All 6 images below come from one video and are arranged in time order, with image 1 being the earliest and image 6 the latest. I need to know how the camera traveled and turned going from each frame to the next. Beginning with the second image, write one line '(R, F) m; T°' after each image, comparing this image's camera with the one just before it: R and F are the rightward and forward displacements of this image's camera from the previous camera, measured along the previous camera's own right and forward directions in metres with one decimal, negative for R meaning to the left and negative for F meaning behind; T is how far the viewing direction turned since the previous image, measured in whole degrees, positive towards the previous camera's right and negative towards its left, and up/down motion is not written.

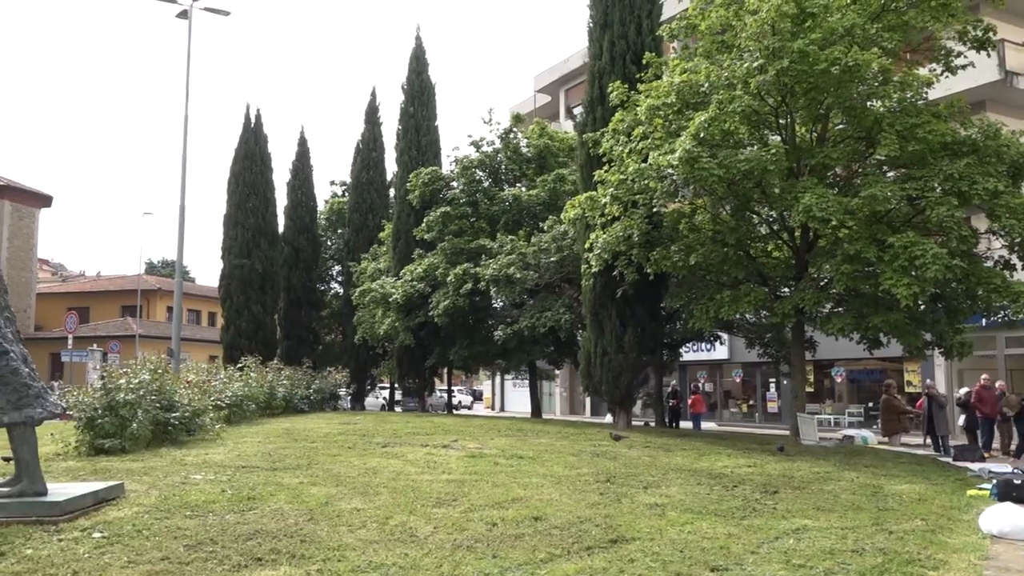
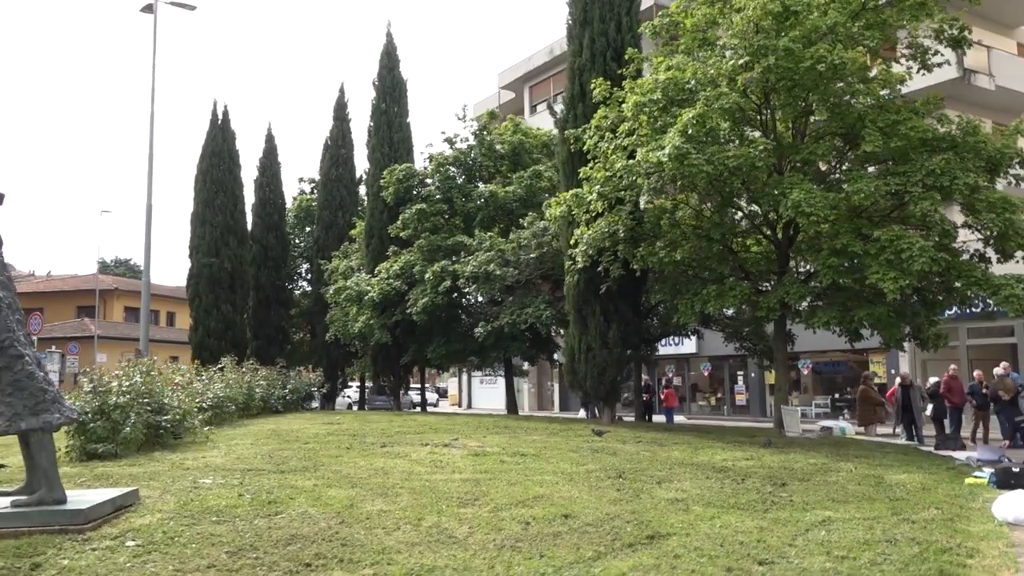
(-0.4, 0.0) m; +3°
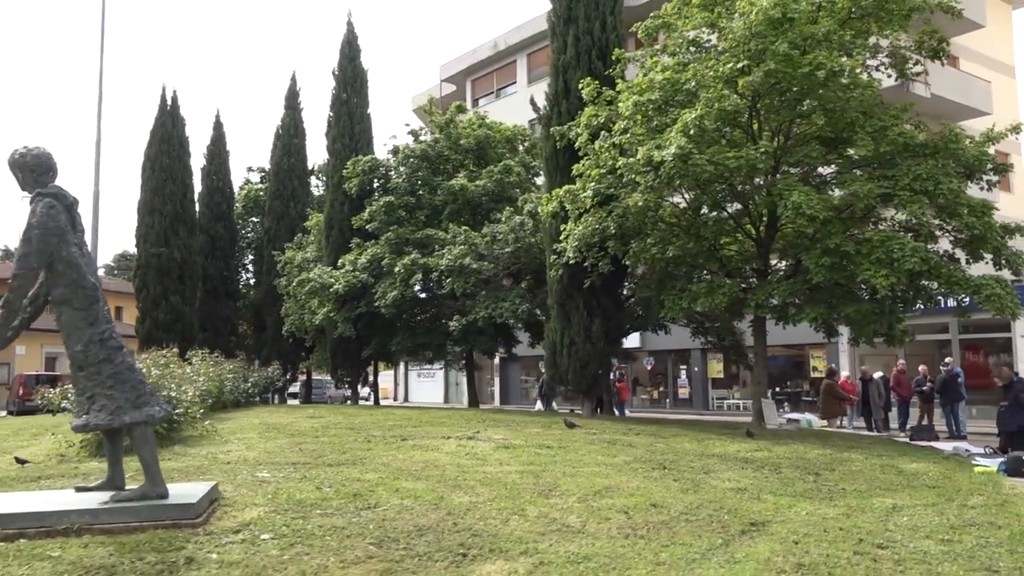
(-1.2, 0.0) m; +5°
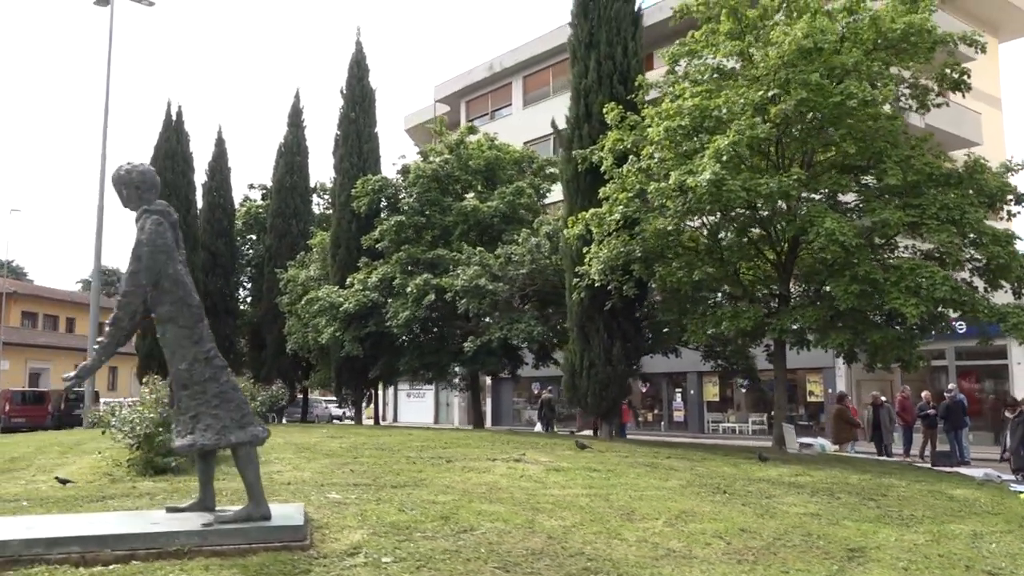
(-0.8, 0.0) m; +1°
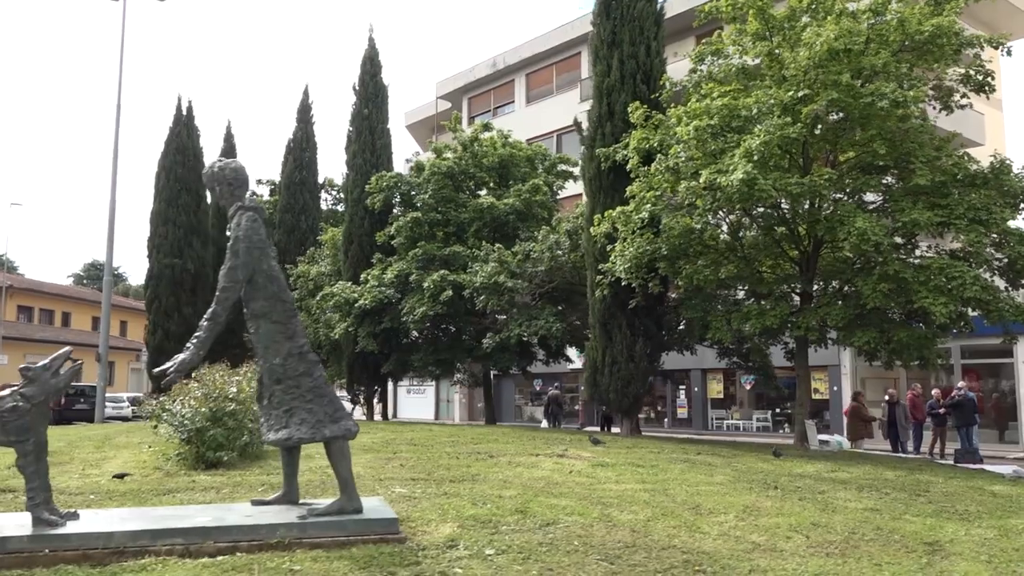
(-0.6, -0.1) m; 0°
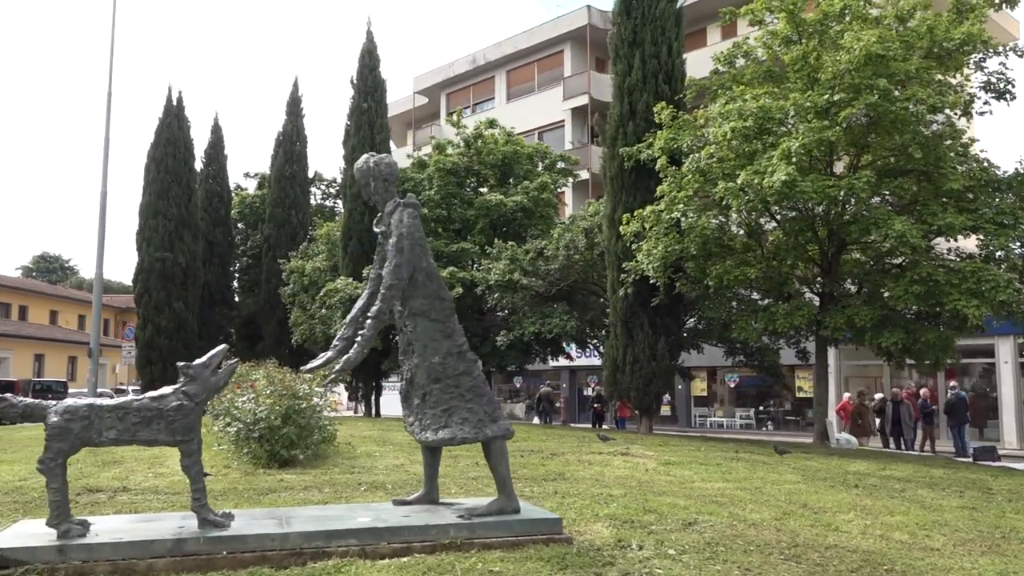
(-1.2, 0.0) m; +3°
